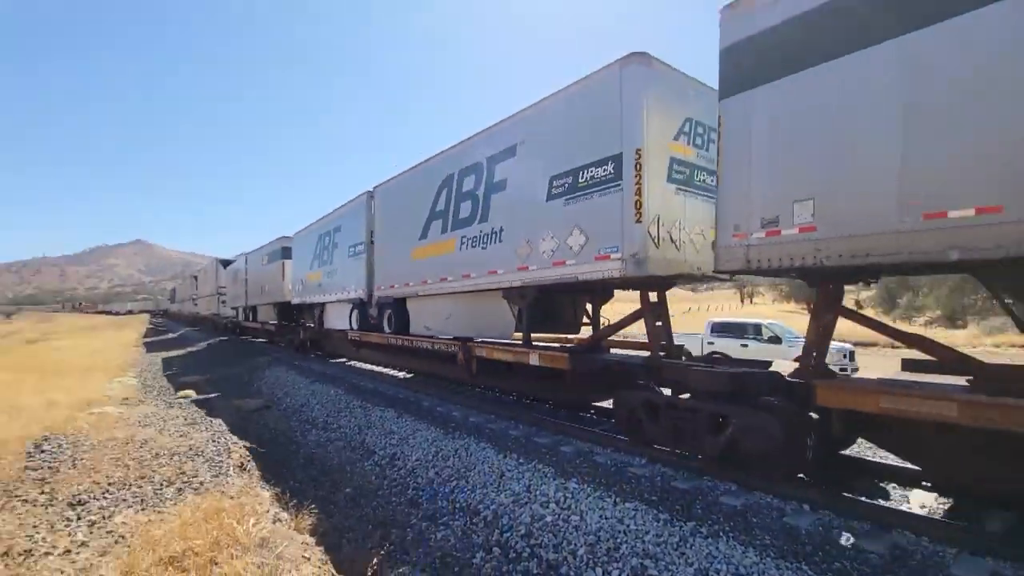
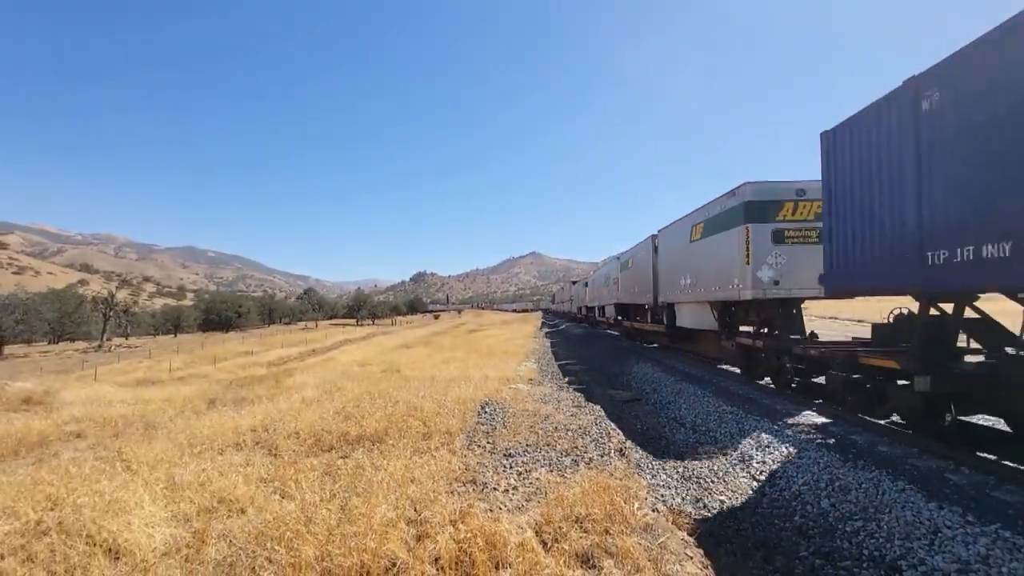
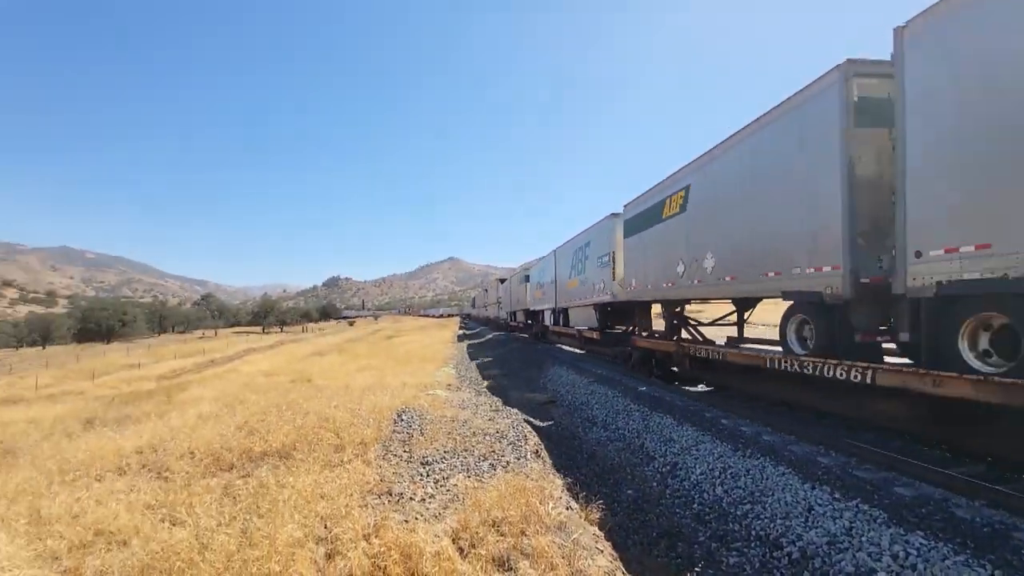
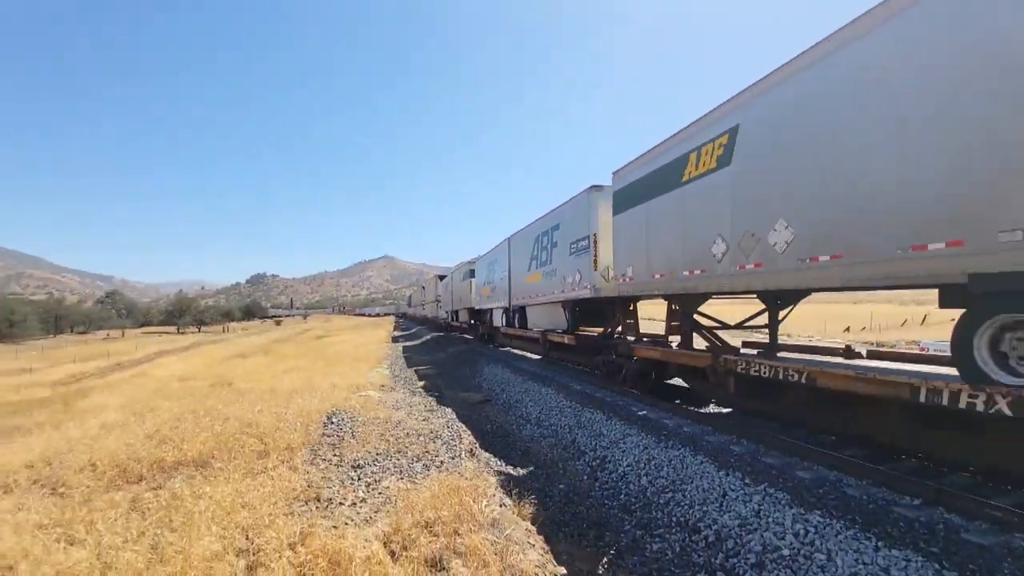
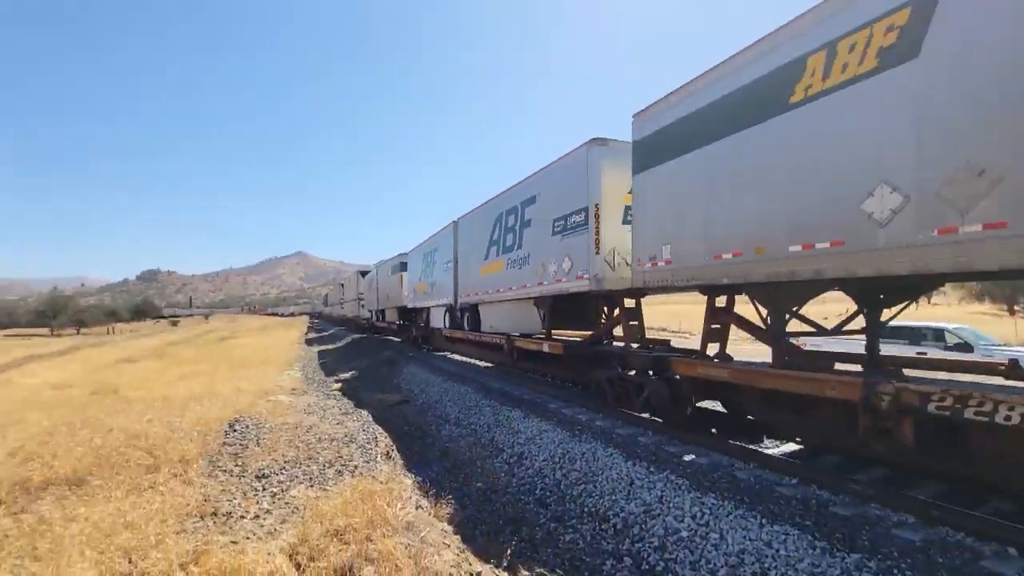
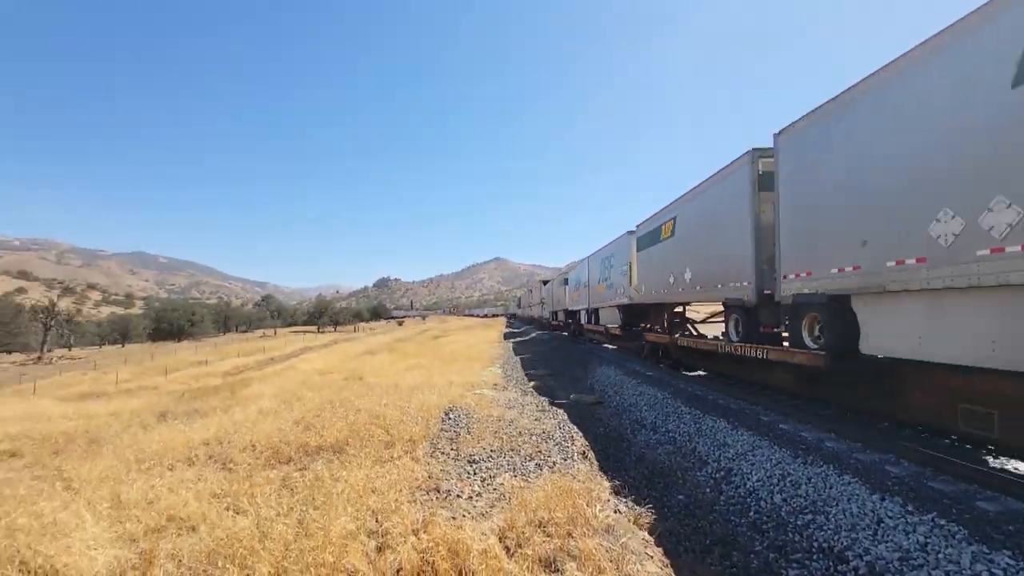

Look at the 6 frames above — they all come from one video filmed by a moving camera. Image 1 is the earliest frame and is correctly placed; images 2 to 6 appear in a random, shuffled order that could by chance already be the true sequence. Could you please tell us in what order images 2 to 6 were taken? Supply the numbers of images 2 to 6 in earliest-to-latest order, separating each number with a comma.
5, 4, 3, 6, 2
